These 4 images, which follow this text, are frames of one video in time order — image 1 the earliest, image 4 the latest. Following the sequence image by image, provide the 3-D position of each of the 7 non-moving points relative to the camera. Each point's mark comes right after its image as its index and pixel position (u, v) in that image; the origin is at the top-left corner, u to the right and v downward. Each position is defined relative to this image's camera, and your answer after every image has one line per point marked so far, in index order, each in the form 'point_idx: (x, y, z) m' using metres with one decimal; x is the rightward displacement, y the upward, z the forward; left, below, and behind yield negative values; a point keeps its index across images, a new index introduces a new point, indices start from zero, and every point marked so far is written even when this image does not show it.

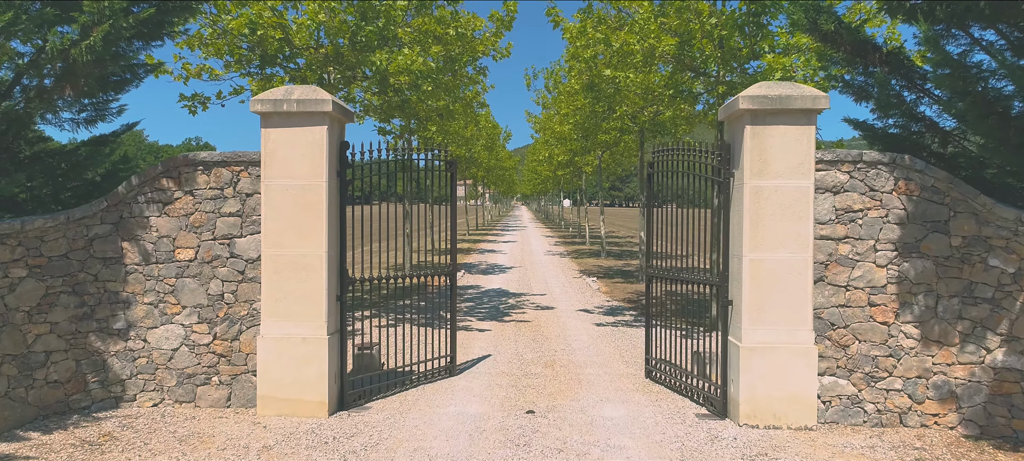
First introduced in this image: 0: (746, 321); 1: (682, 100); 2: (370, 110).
0: (+1.1, -0.4, +5.1) m
1: (+1.5, +1.2, +9.4) m
2: (-1.4, +1.2, +10.6) m
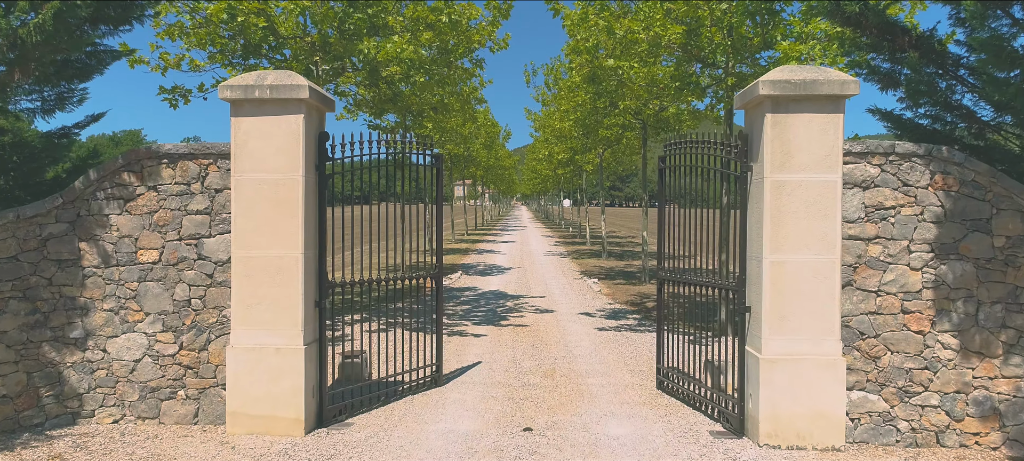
0: (+1.1, -0.4, +4.6) m
1: (+1.5, +1.2, +8.9) m
2: (-1.4, +1.2, +10.1) m
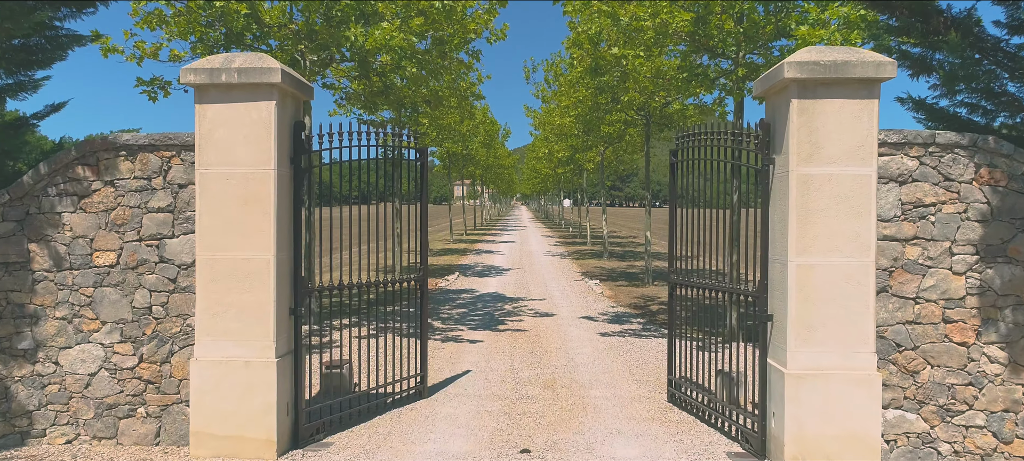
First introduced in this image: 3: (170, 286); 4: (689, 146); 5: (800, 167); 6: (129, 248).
0: (+1.1, -0.4, +4.2) m
1: (+1.5, +1.2, +8.5) m
2: (-1.4, +1.2, +9.6) m
3: (-1.5, -0.2, +4.6) m
4: (+1.0, +0.5, +5.9) m
5: (+1.1, +0.2, +4.1) m
6: (-1.6, -0.1, +4.6) m
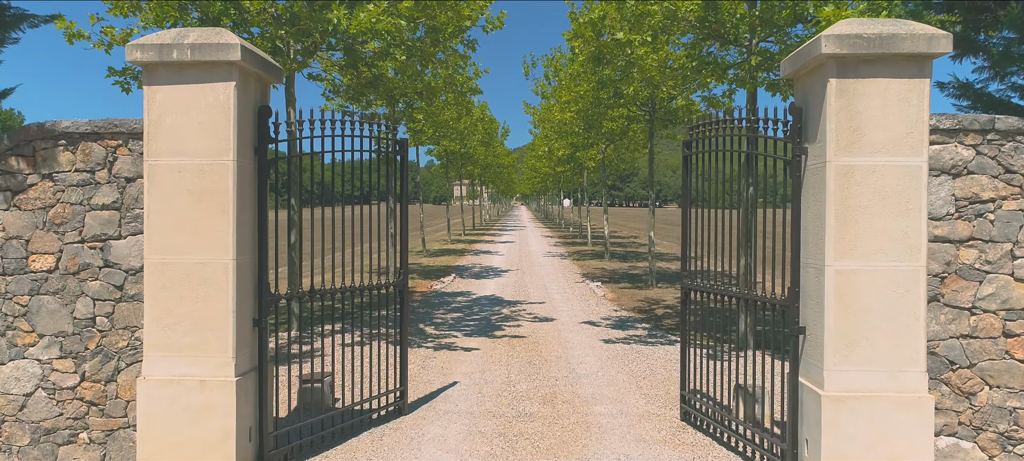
0: (+1.1, -0.4, +3.6) m
1: (+1.5, +1.2, +7.9) m
2: (-1.5, +1.2, +9.1) m
3: (-1.5, -0.2, +4.0) m
4: (+0.9, +0.5, +5.3) m
5: (+1.1, +0.2, +3.6) m
6: (-1.7, -0.1, +4.0) m
